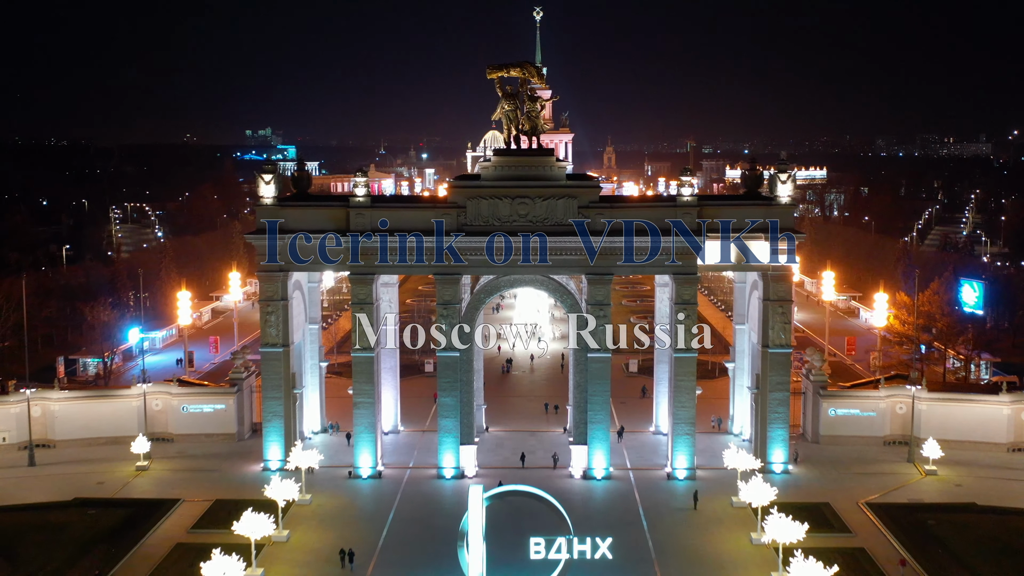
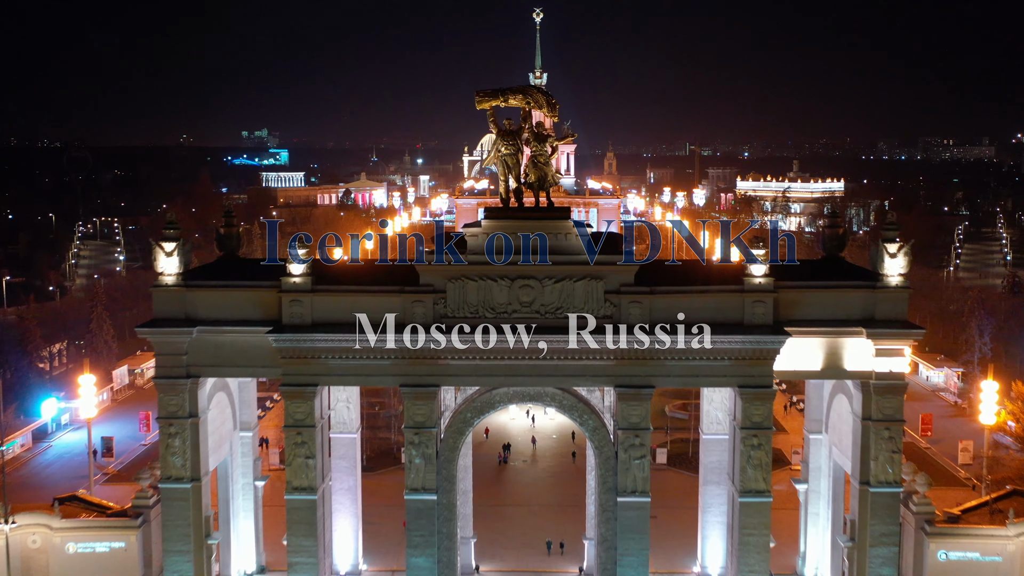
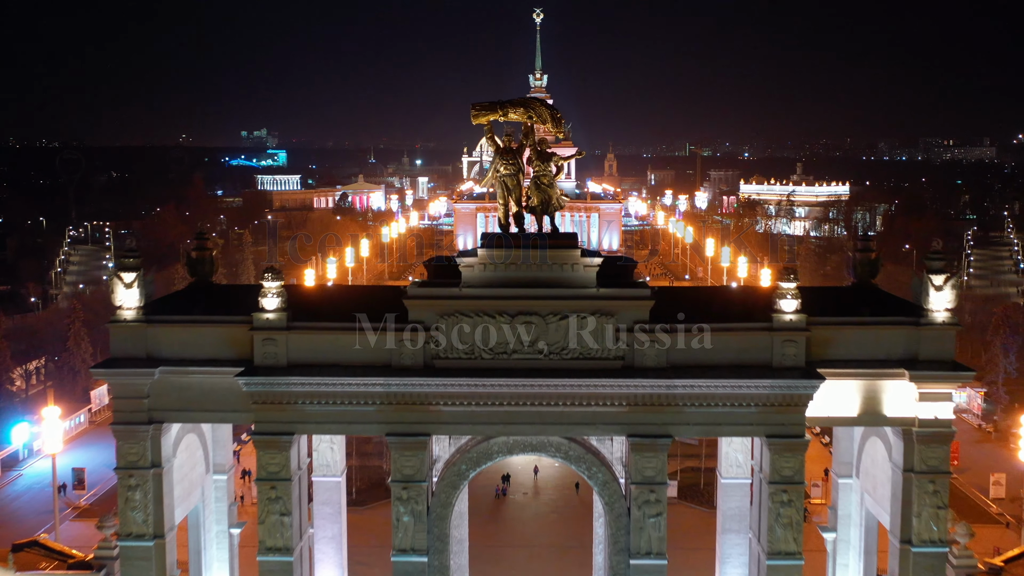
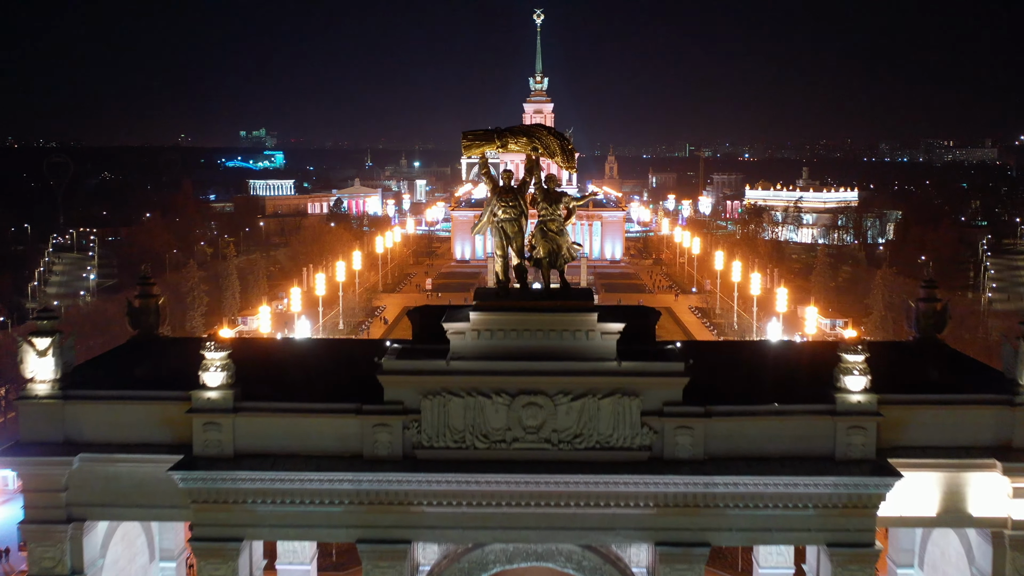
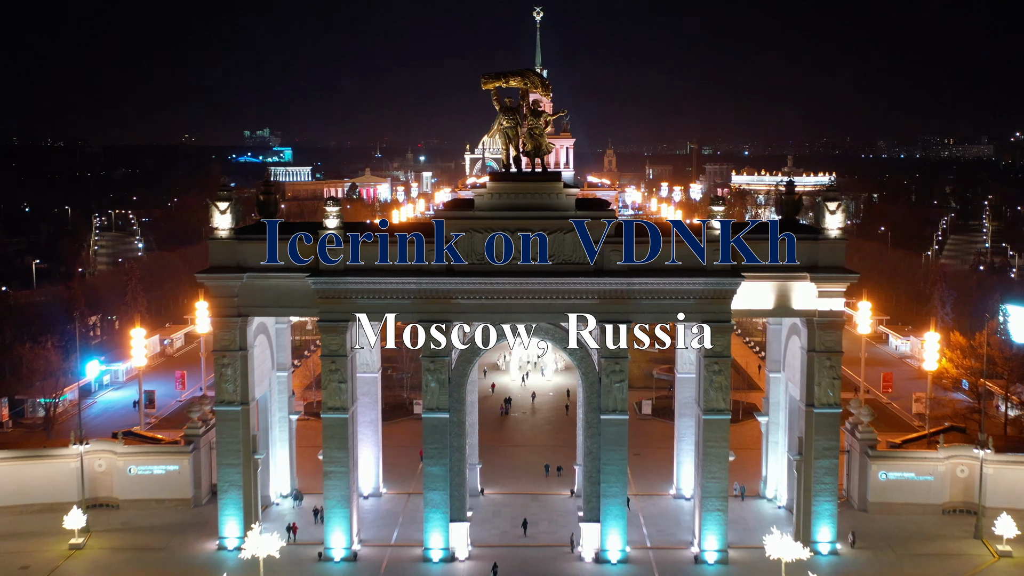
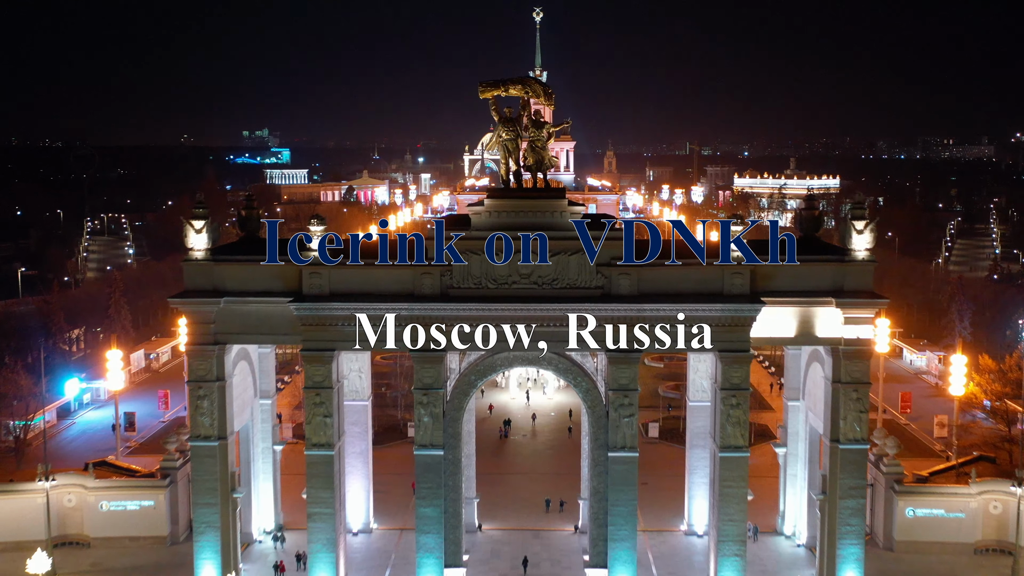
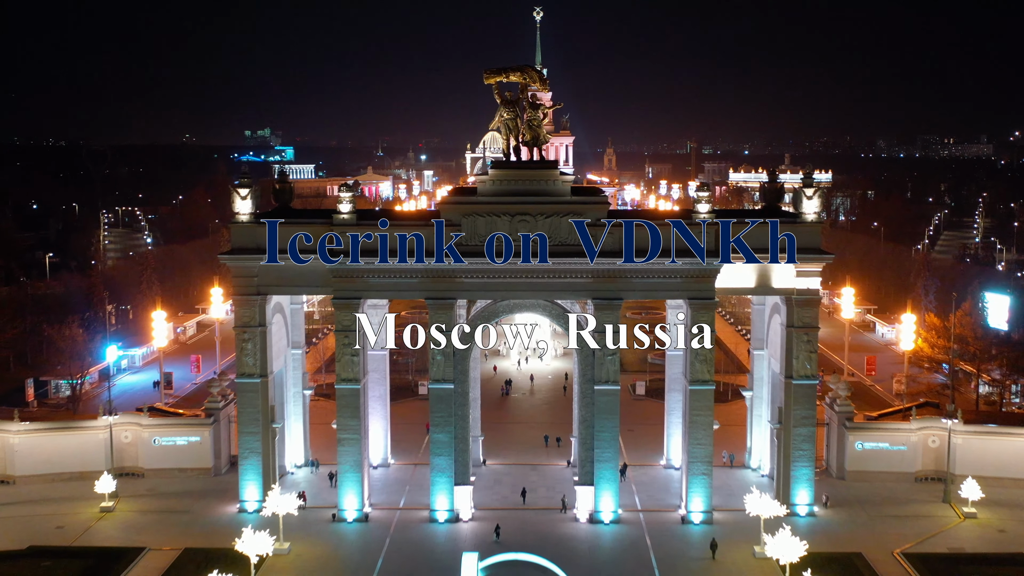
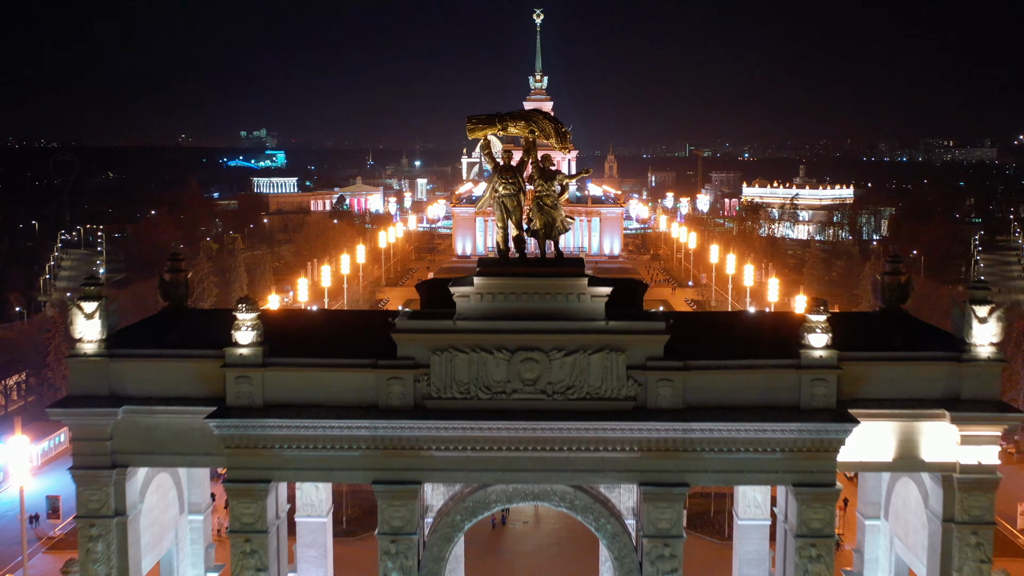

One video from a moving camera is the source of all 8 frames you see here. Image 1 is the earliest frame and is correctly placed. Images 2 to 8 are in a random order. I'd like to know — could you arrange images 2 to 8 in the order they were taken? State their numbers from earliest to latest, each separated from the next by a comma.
7, 5, 6, 2, 3, 8, 4
